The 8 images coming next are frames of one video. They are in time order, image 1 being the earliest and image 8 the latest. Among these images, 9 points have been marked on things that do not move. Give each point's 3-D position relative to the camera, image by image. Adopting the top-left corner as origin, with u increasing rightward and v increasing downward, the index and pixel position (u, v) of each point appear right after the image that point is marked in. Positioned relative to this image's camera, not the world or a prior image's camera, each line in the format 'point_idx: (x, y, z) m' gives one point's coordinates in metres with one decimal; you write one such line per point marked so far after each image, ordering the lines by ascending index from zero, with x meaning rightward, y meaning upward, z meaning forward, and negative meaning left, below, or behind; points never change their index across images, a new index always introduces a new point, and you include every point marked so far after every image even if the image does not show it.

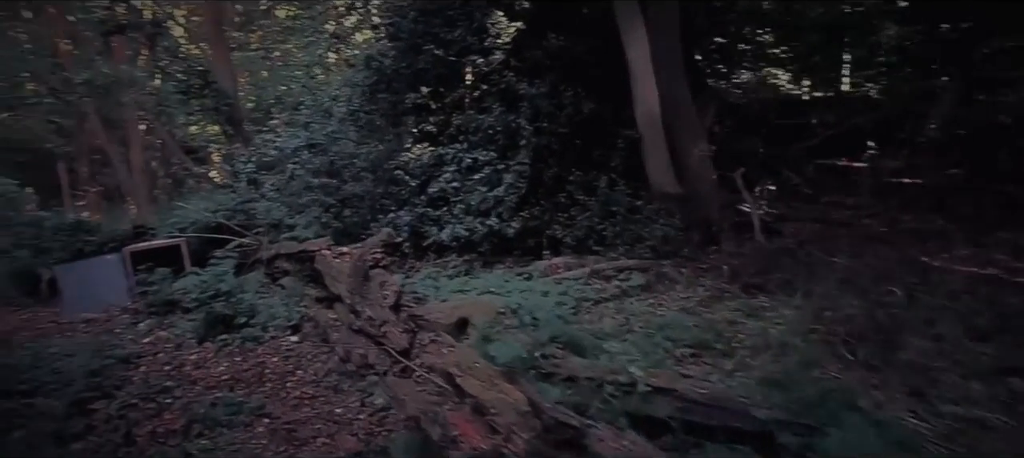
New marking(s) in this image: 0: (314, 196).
0: (-2.8, +0.5, +7.5) m
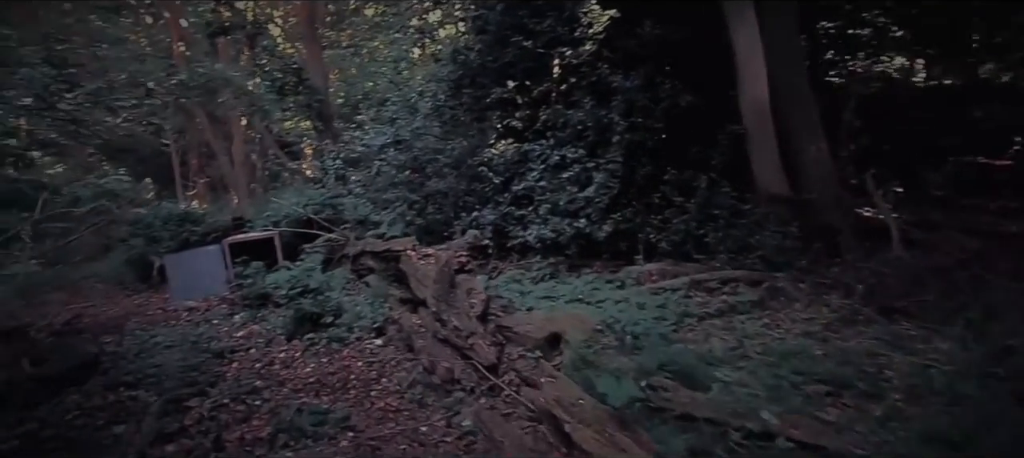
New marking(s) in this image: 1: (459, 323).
0: (-1.6, +0.6, +7.5) m
1: (-0.3, -0.6, +3.5) m
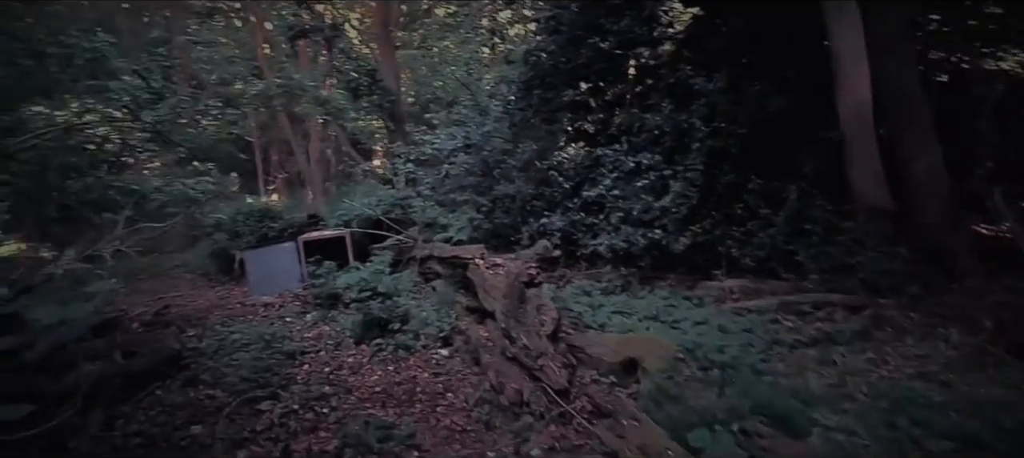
0: (-0.6, +0.5, +7.5) m
1: (+0.1, -0.7, +3.4) m
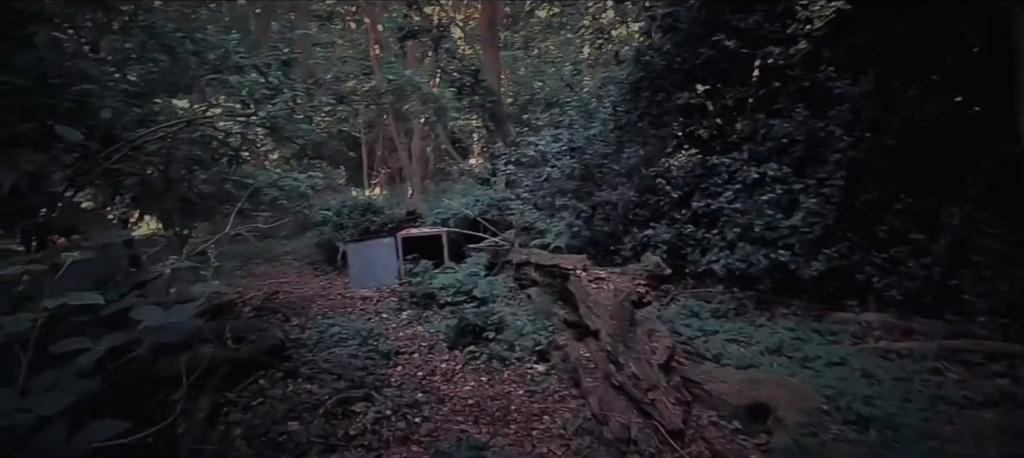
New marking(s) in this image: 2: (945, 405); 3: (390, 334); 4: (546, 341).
0: (+0.7, +0.4, +7.2) m
1: (+0.7, -0.8, +3.1) m
2: (+2.3, -0.9, +2.9) m
3: (-1.1, -1.0, +5.0) m
4: (+0.3, -0.9, +4.2) m
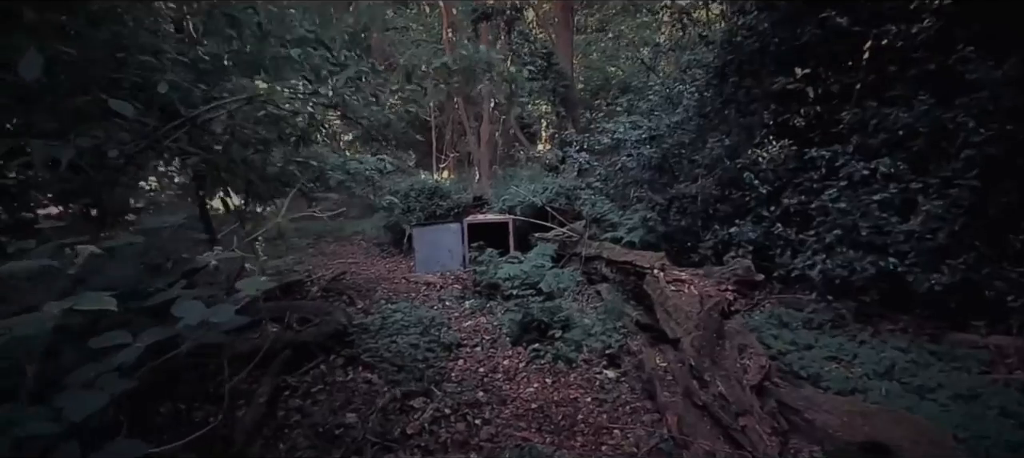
0: (+1.6, +0.5, +6.8) m
1: (+1.1, -0.8, +2.7) m
2: (+2.6, -1.0, +2.3) m
3: (-0.5, -0.9, +4.9) m
4: (+0.8, -0.8, +3.9) m
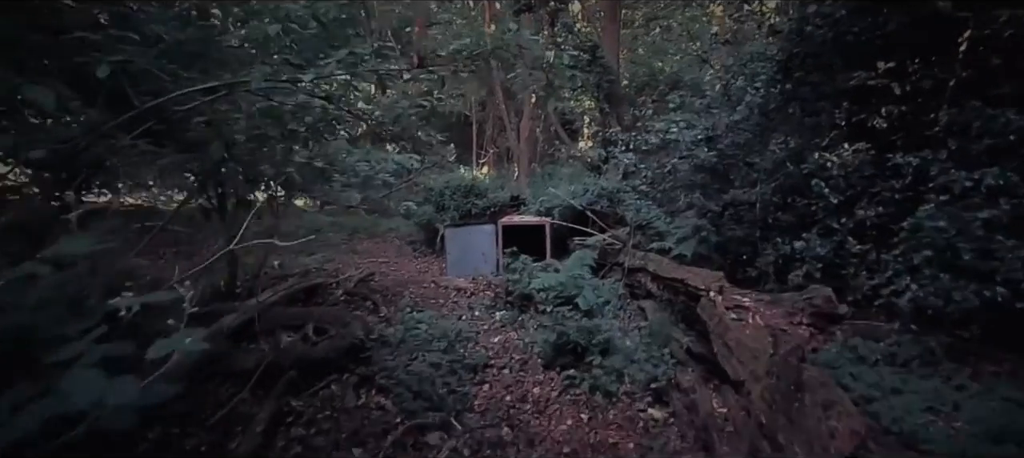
0: (+2.1, +0.4, +6.2) m
1: (+1.2, -0.9, +2.2) m
2: (+2.7, -1.2, +1.7) m
3: (-0.3, -0.9, +4.5) m
4: (+1.0, -0.9, +3.4) m
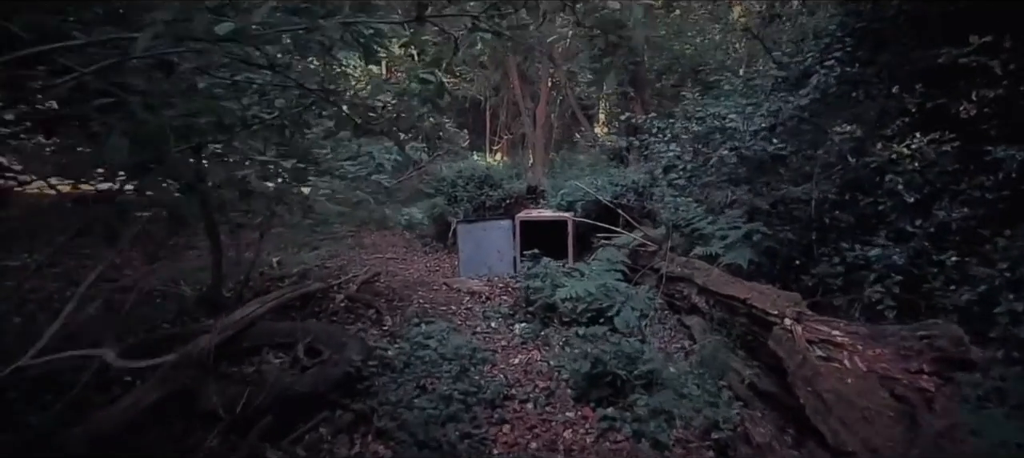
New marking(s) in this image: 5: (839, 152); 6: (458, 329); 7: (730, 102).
0: (+2.3, +0.4, +5.5) m
1: (+1.3, -1.0, +1.5) m
2: (+2.8, -1.3, +1.0) m
3: (-0.1, -0.9, +3.8) m
4: (+1.1, -1.0, +2.8) m
5: (+2.8, +0.7, +4.6) m
6: (-0.5, -0.8, +4.4) m
7: (+2.2, +1.3, +5.5) m
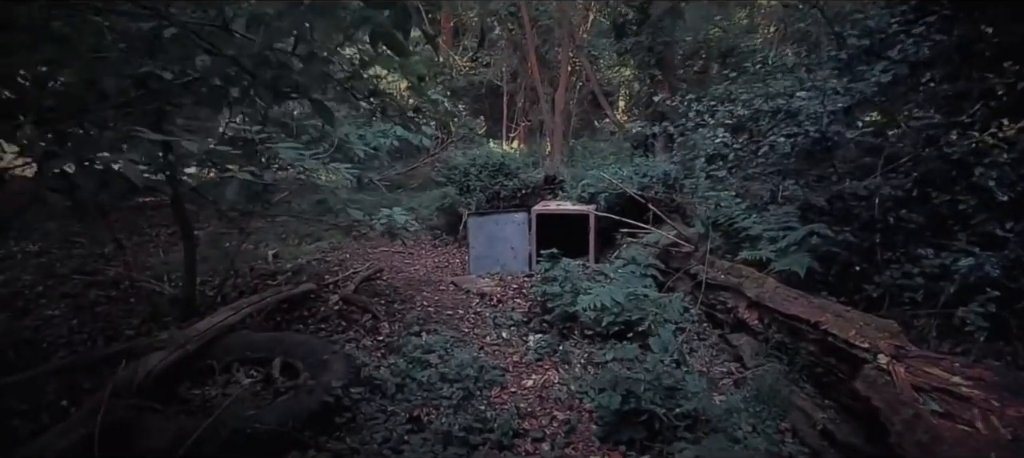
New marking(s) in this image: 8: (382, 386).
0: (+2.4, +0.4, +4.8) m
1: (+1.3, -1.1, +0.9) m
2: (+2.8, -1.4, +0.4) m
3: (0.0, -0.9, +3.3) m
4: (+1.1, -1.0, +2.2) m
5: (+2.9, +0.6, +3.9) m
6: (-0.4, -0.8, +3.9) m
7: (+2.3, +1.3, +4.8) m
8: (-0.7, -0.9, +3.0) m
